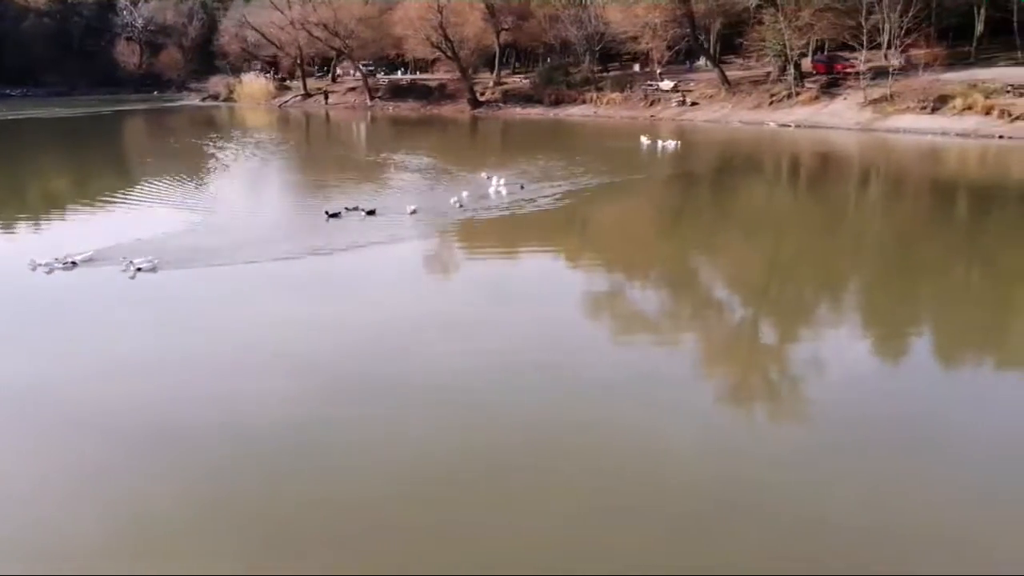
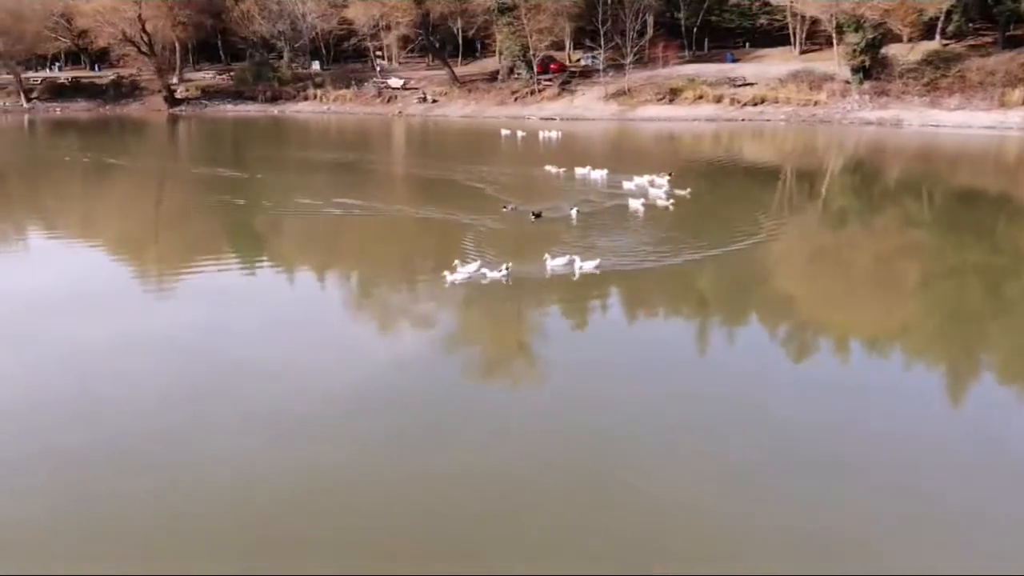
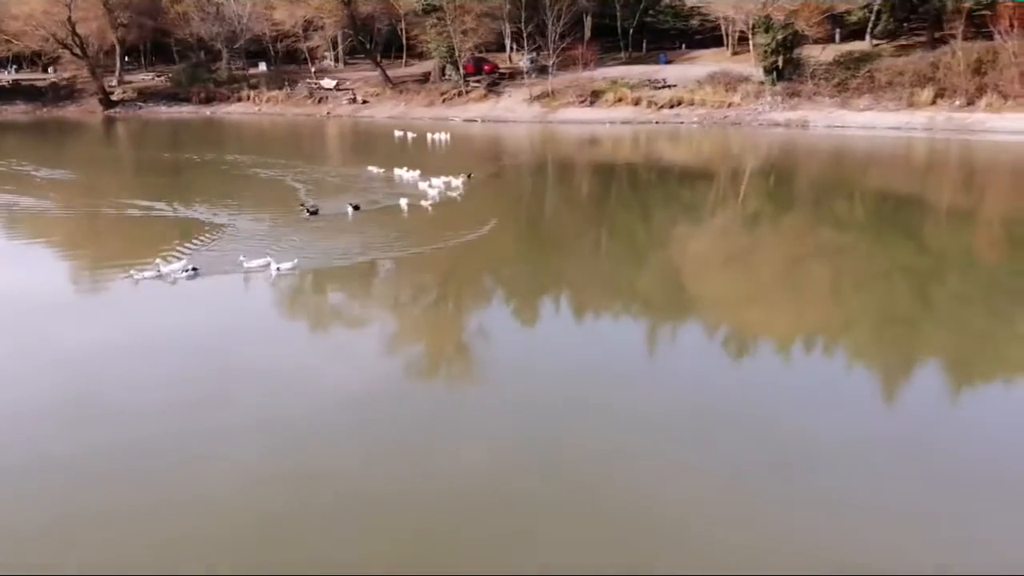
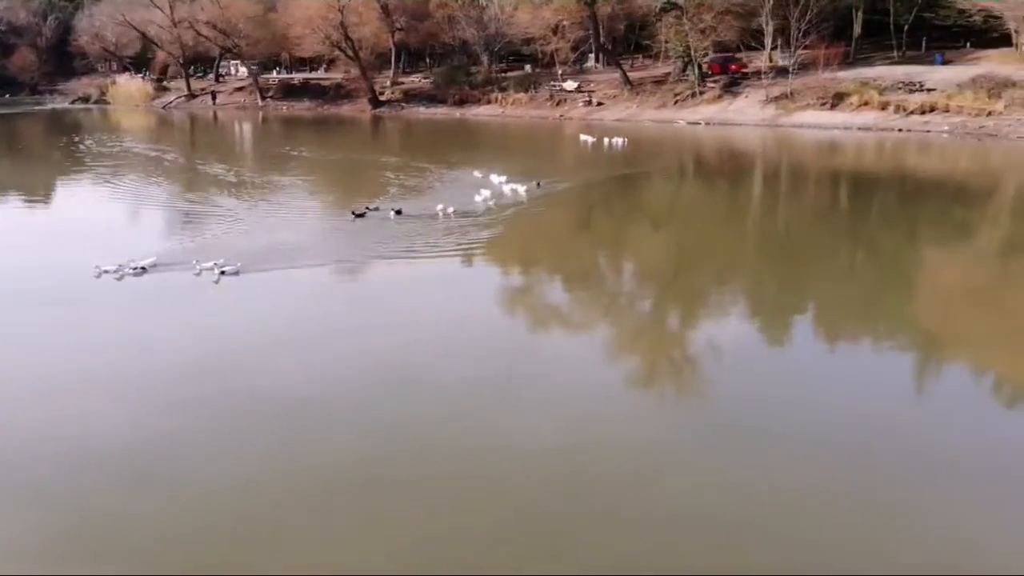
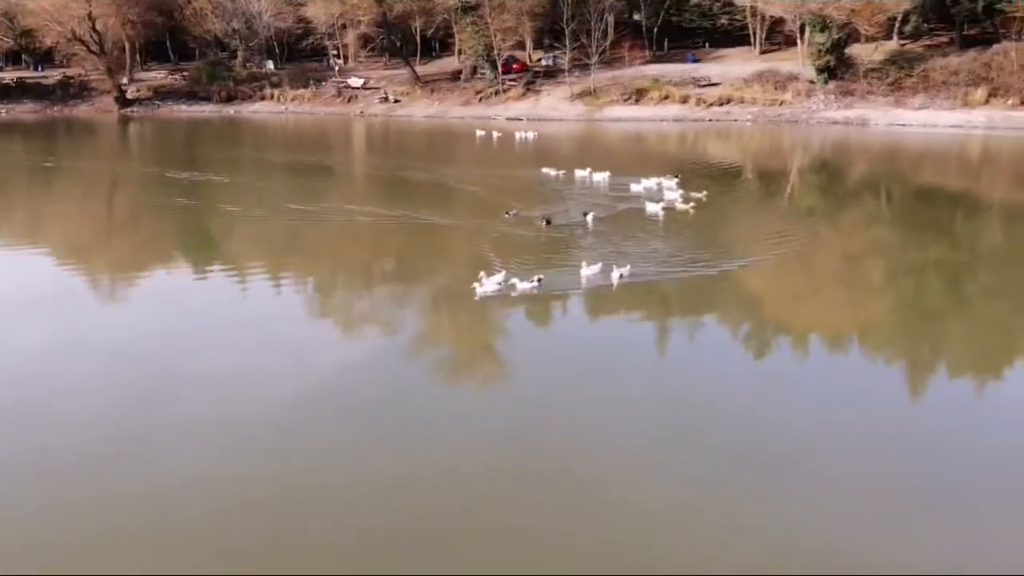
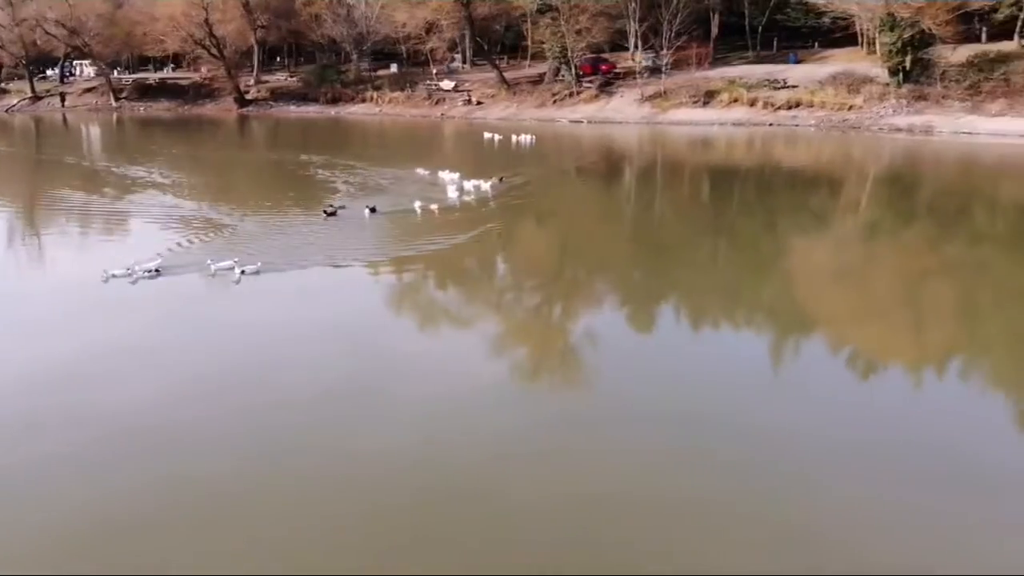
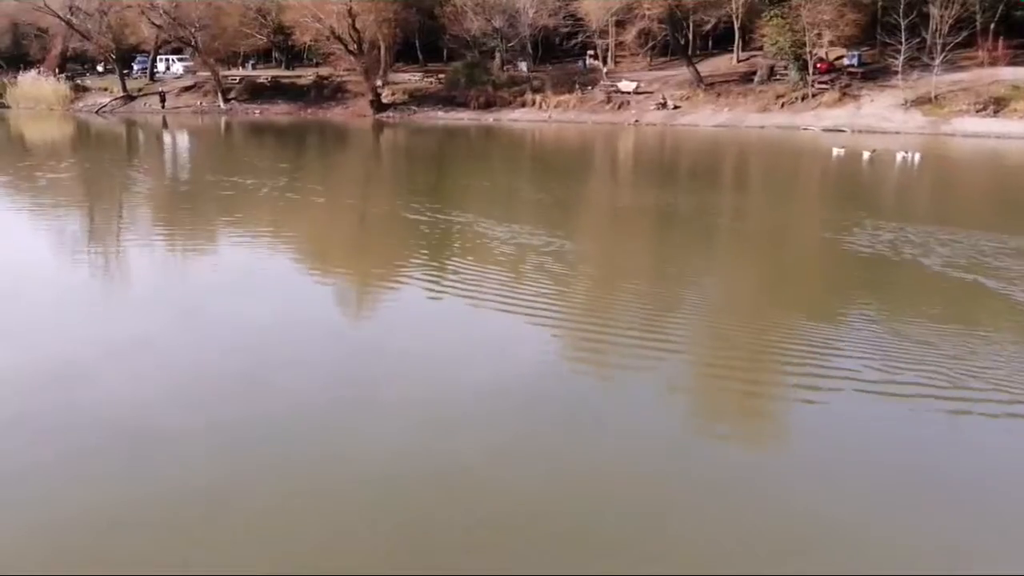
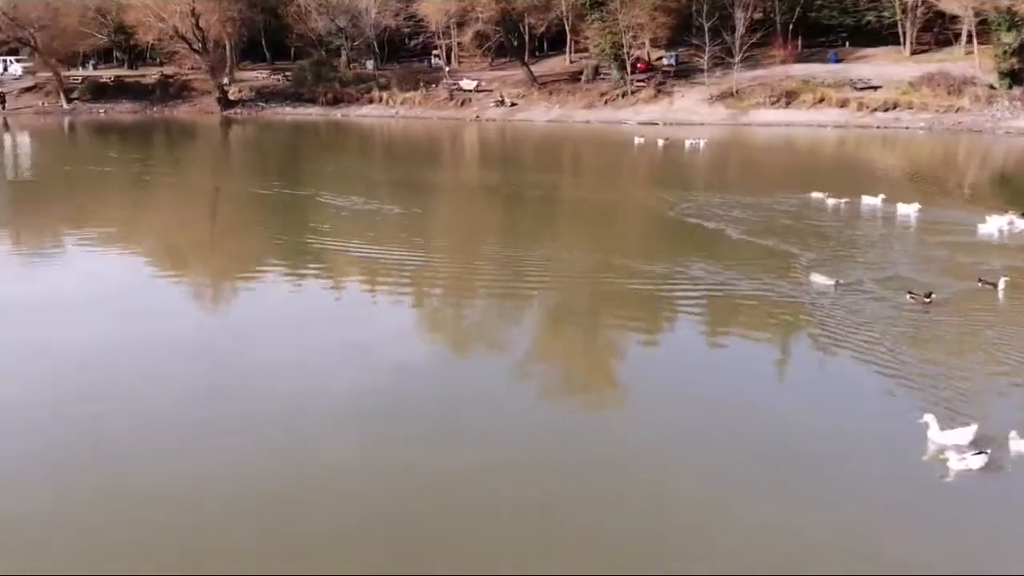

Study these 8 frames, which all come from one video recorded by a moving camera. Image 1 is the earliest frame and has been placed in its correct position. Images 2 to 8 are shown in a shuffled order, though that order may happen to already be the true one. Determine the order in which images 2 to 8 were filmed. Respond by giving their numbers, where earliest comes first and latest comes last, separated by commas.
4, 6, 3, 2, 5, 8, 7
